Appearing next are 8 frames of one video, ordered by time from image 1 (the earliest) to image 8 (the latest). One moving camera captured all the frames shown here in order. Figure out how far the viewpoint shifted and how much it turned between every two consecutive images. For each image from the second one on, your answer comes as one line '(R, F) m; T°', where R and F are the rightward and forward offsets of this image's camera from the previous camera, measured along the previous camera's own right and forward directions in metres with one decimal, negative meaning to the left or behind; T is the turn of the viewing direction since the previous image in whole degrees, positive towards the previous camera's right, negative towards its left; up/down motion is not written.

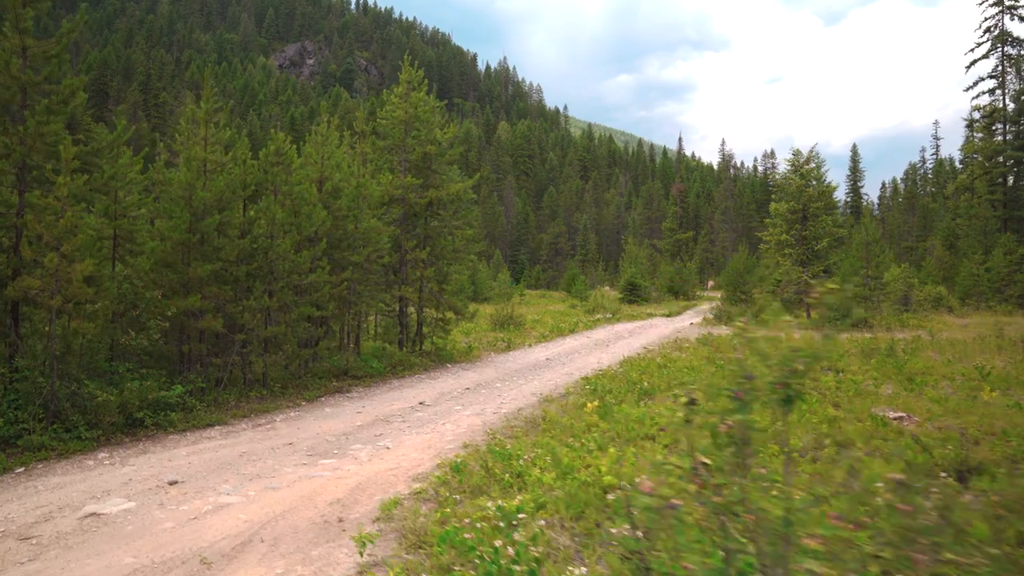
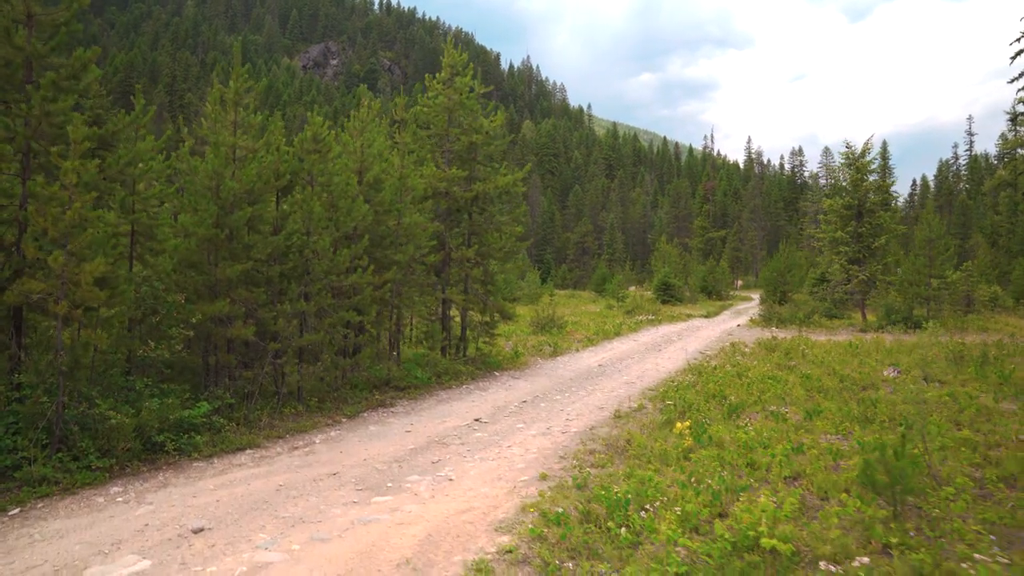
(-0.6, +1.5) m; -1°
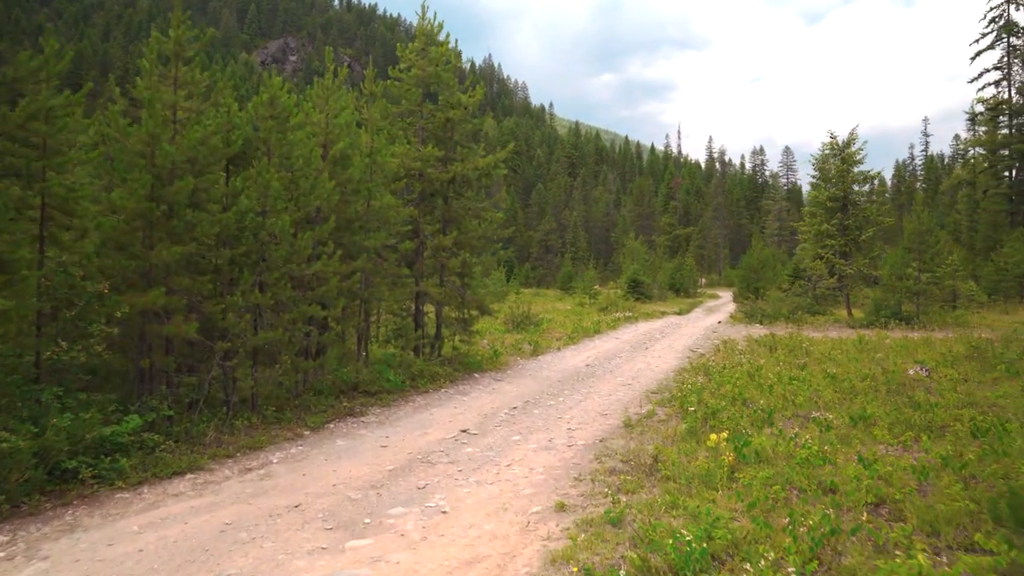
(-0.3, +1.7) m; +3°
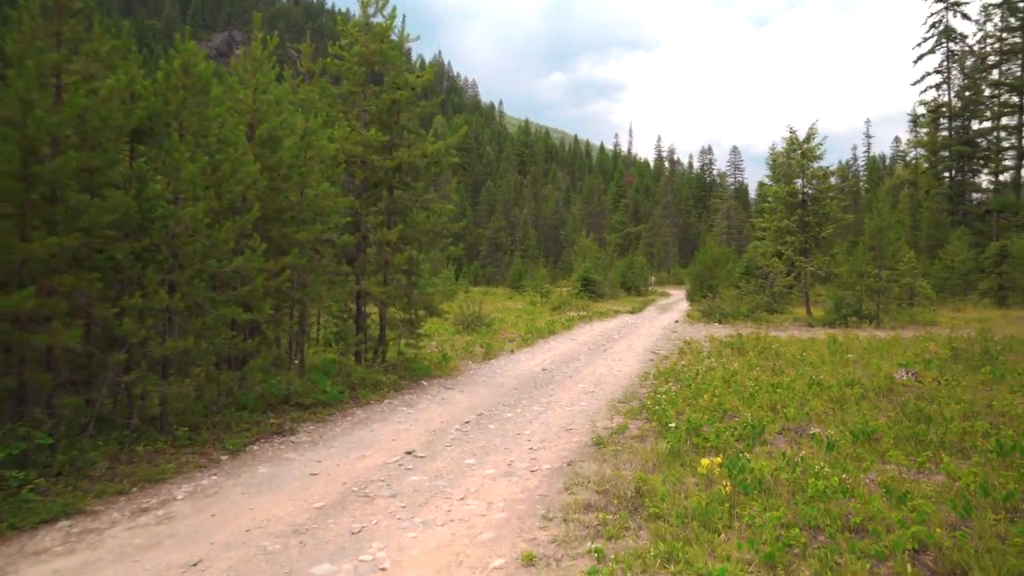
(0.0, +1.3) m; +3°
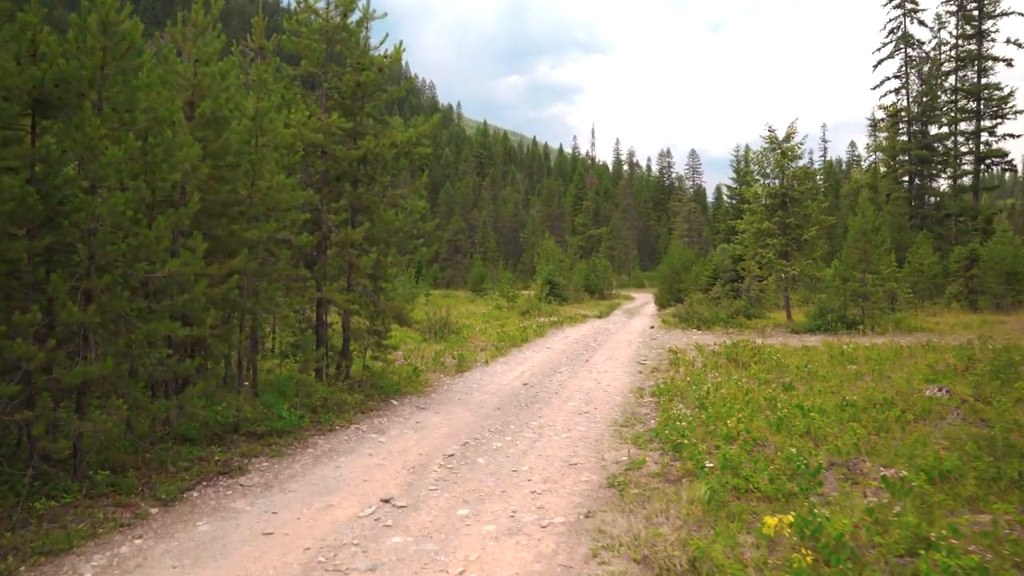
(-0.3, +1.5) m; +3°
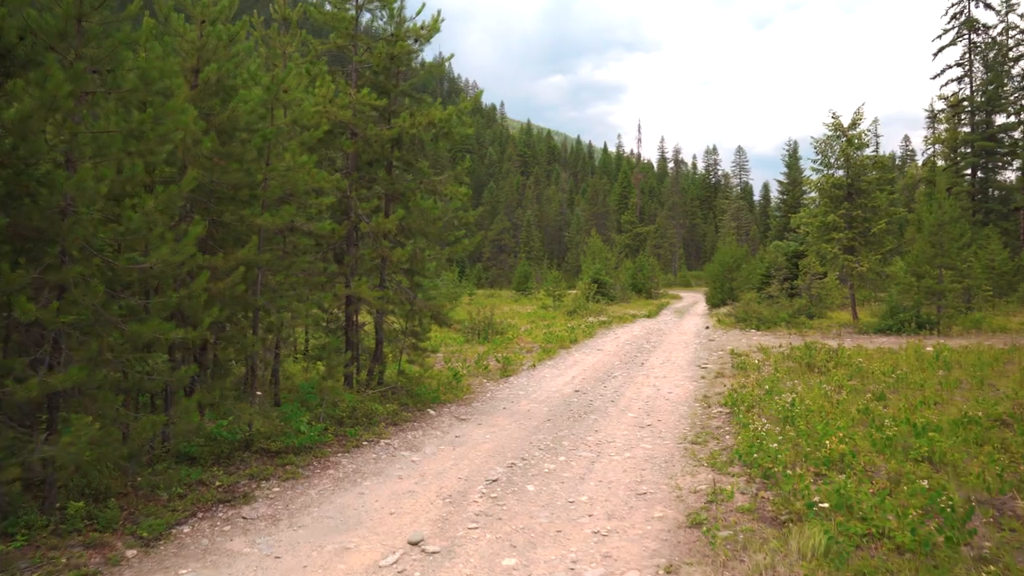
(-0.1, +1.3) m; -3°
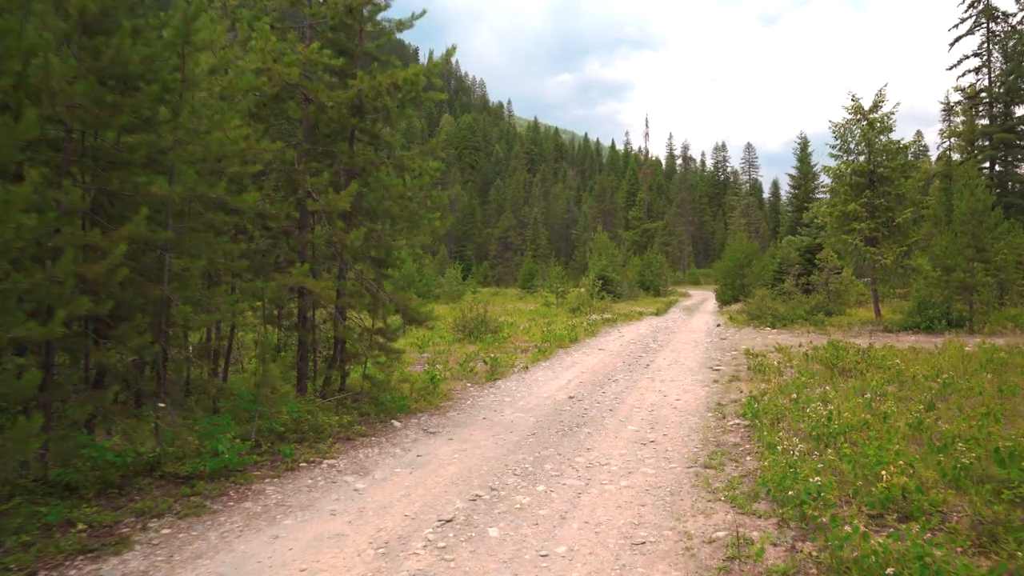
(+0.3, +1.7) m; -1°
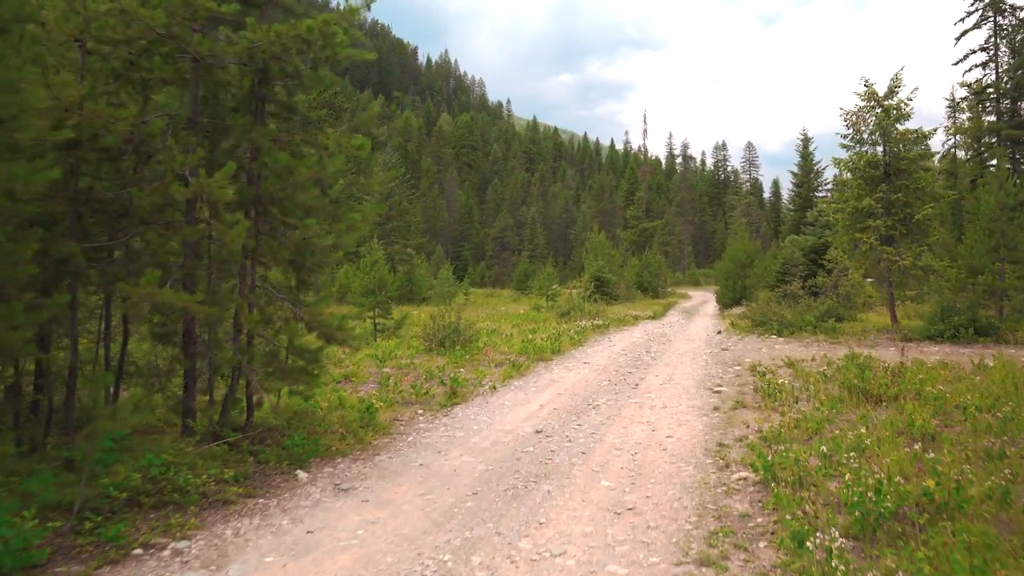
(+0.5, +2.1) m; 0°
